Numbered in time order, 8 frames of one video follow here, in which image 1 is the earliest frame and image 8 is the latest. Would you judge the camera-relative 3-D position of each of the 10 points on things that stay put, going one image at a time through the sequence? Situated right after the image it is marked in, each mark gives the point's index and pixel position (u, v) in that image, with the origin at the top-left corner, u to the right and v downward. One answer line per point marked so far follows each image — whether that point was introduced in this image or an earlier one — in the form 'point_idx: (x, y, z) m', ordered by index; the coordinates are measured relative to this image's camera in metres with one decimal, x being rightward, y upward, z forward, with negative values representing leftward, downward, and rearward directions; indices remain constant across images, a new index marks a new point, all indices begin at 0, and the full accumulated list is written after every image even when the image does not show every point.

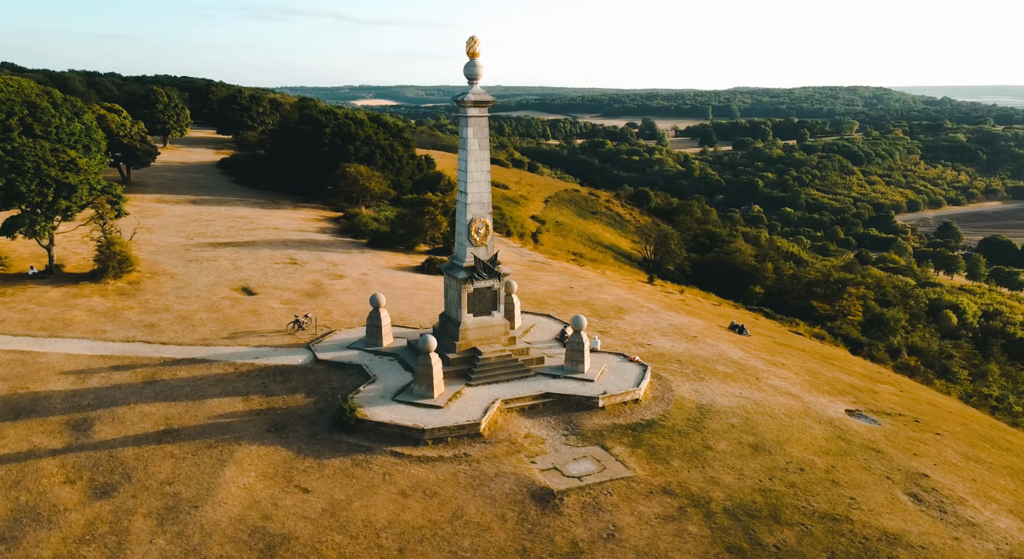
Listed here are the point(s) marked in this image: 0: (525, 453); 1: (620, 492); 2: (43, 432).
0: (+0.3, -4.5, +17.6) m
1: (+2.5, -5.0, +15.9) m
2: (-13.7, -4.3, +19.5) m
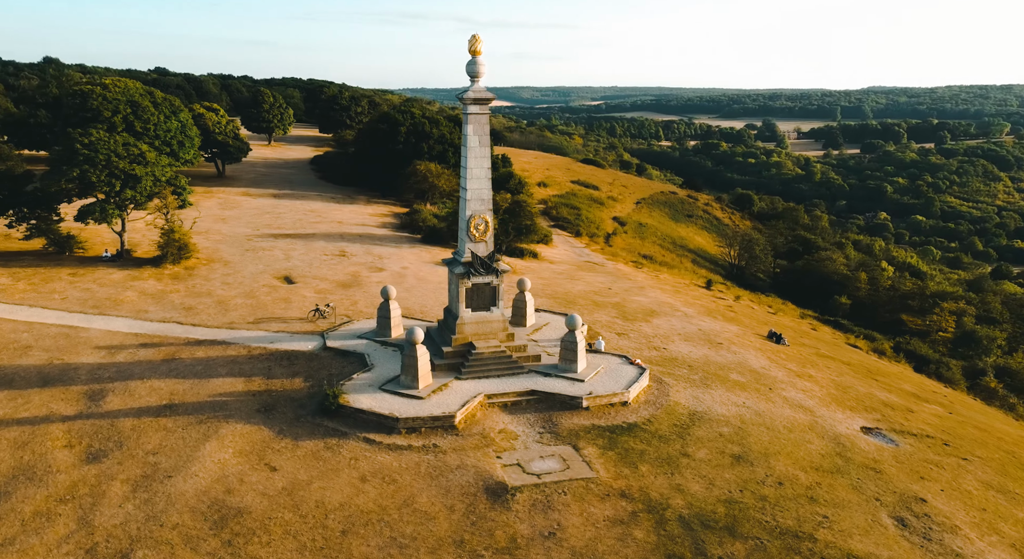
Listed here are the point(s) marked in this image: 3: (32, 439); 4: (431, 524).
0: (-0.5, -4.3, +17.6) m
1: (+1.4, -4.9, +15.6) m
2: (-14.1, -3.7, +21.2) m
3: (-13.3, -4.4, +18.7) m
4: (-1.8, -5.3, +14.7) m
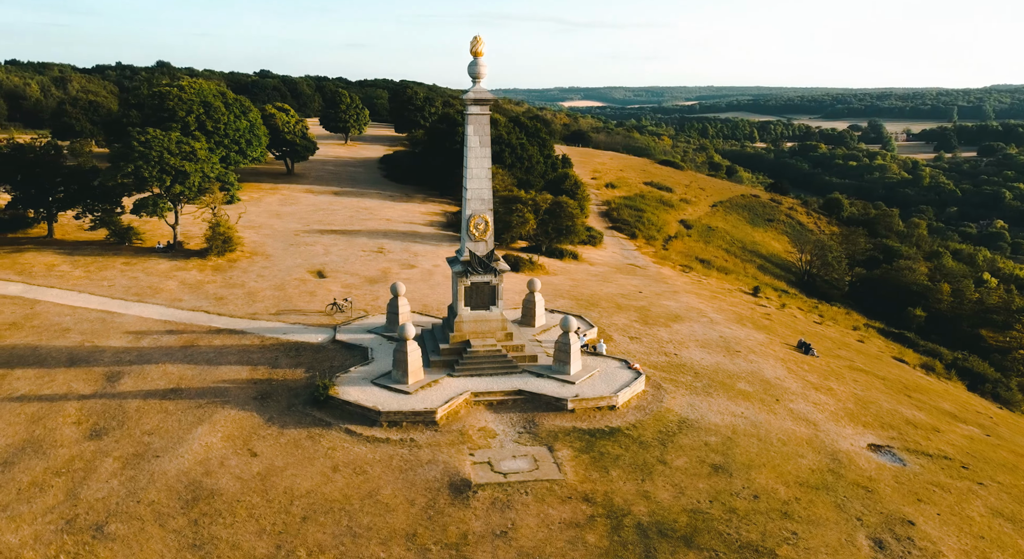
0: (-1.2, -4.3, +17.6) m
1: (+0.6, -4.9, +15.5) m
2: (-14.3, -3.3, +22.6) m
3: (-13.7, -4.0, +20.1) m
4: (-2.7, -5.2, +14.9) m
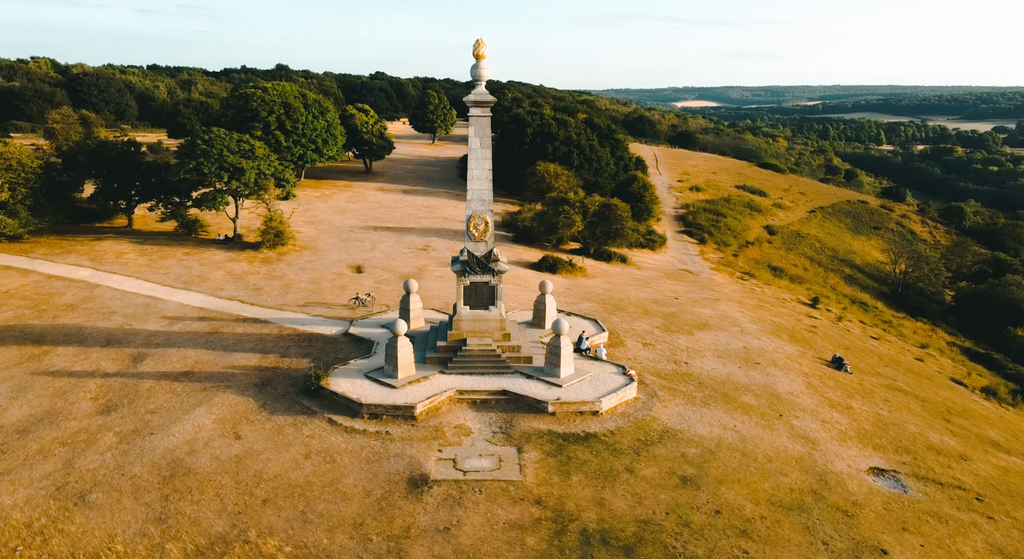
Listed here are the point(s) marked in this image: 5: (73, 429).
0: (-1.9, -4.2, +17.9) m
1: (-0.5, -4.9, +15.6) m
2: (-14.4, -2.8, +24.4) m
3: (-14.1, -3.5, +21.8) m
4: (-3.8, -5.1, +15.4) m
5: (-12.3, -4.2, +19.1) m
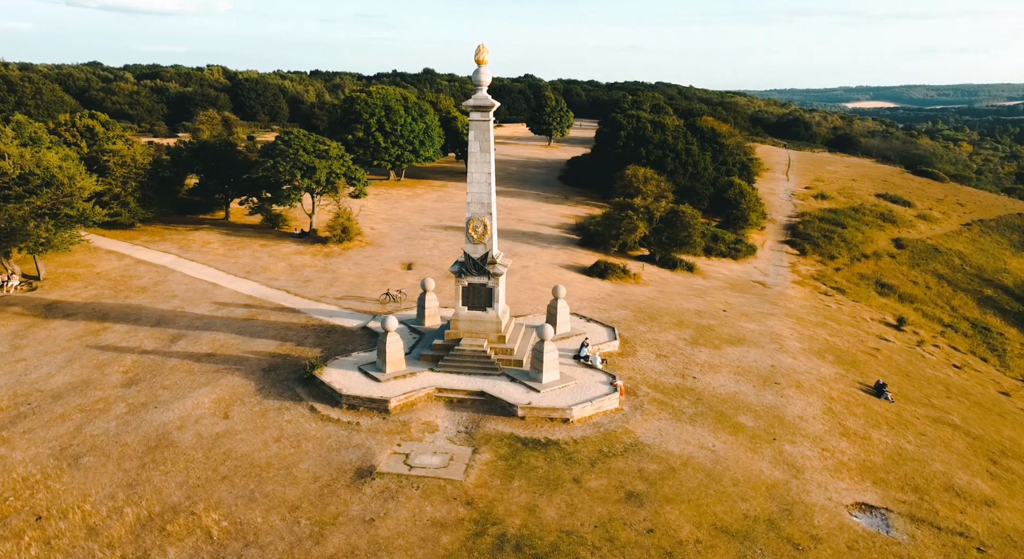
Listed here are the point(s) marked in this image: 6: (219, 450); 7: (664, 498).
0: (-3.0, -4.2, +18.4) m
1: (-2.0, -4.9, +15.9) m
2: (-14.1, -2.3, +26.9) m
3: (-14.3, -3.0, +24.3) m
4: (-5.3, -5.0, +16.3) m
5: (-13.0, -3.7, +21.3) m
6: (-7.7, -4.5, +18.0) m
7: (+3.6, -5.2, +16.1) m
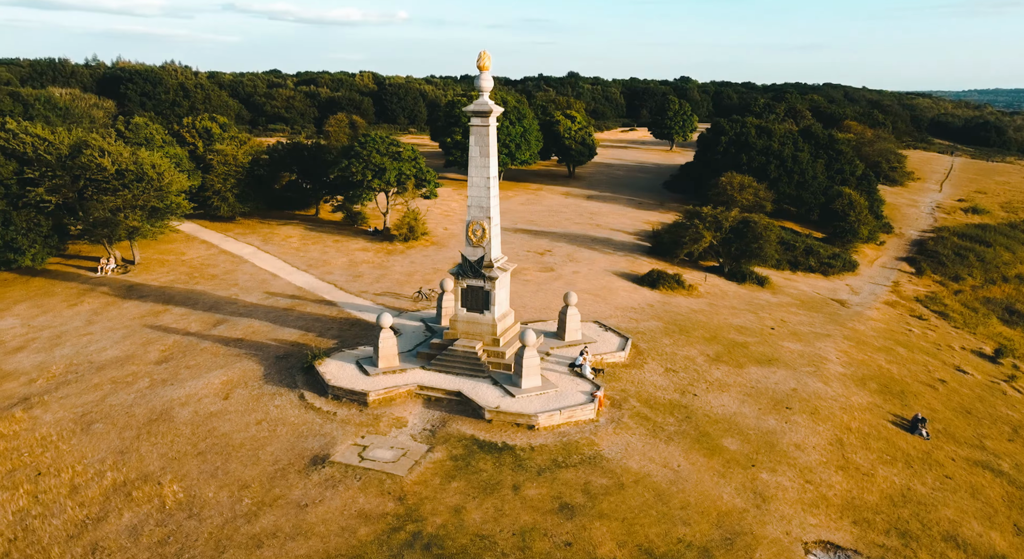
0: (-4.1, -4.2, +19.2) m
1: (-3.5, -4.9, +16.5) m
2: (-13.5, -1.8, +29.4) m
3: (-14.1, -2.5, +26.9) m
4: (-6.7, -4.8, +17.5) m
5: (-13.4, -3.3, +23.7) m
6: (-8.8, -4.2, +19.6) m
7: (+2.0, -5.4, +15.8) m
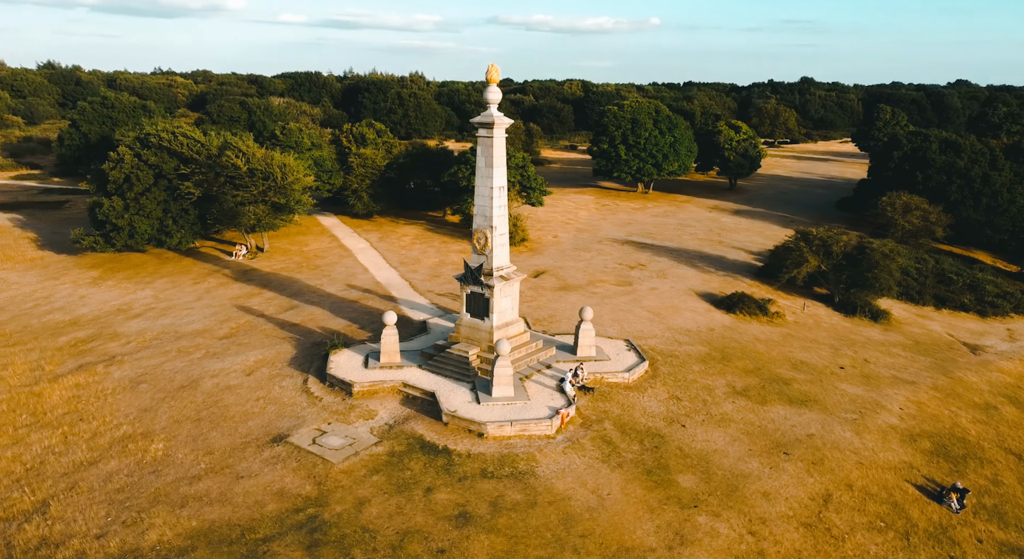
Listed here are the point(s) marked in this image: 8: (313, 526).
0: (-5.3, -4.2, +20.9) m
1: (-5.6, -4.9, +18.2) m
2: (-11.5, -1.3, +33.3) m
3: (-12.9, -1.9, +31.0) m
4: (-8.4, -4.6, +20.0) m
5: (-13.0, -2.6, +27.7) m
6: (-9.8, -3.9, +22.5) m
7: (-0.5, -5.8, +16.0) m
8: (-4.5, -5.7, +15.8) m
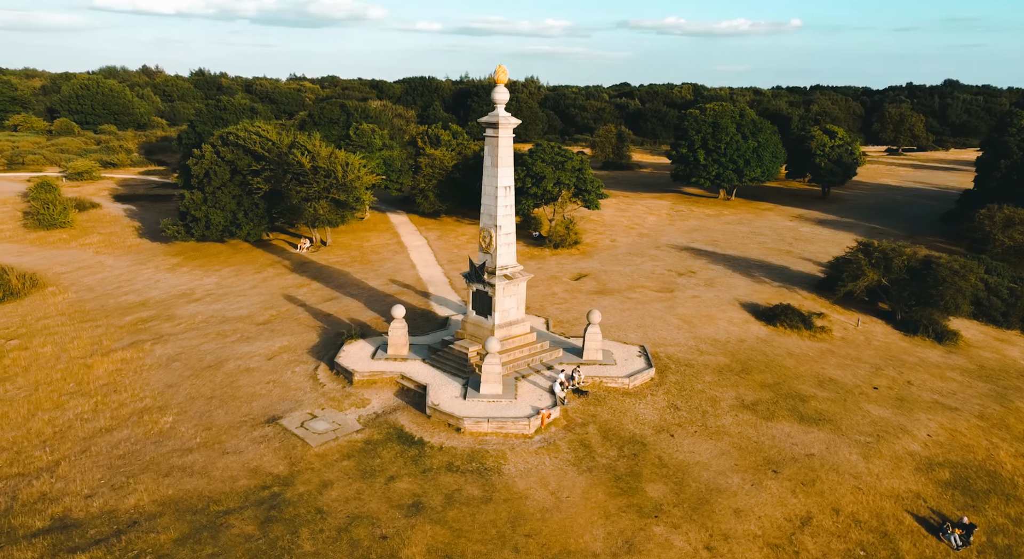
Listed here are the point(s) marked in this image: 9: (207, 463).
0: (-5.8, -4.0, +22.0) m
1: (-6.4, -4.7, +19.4) m
2: (-10.1, -0.9, +35.1) m
3: (-11.7, -1.4, +33.1) m
4: (-9.0, -4.2, +21.5) m
5: (-12.4, -2.2, +29.9) m
6: (-10.0, -3.5, +24.2) m
7: (-1.7, -5.8, +16.5) m
8: (-5.7, -5.5, +16.9) m
9: (-8.1, -5.0, +18.6) m
